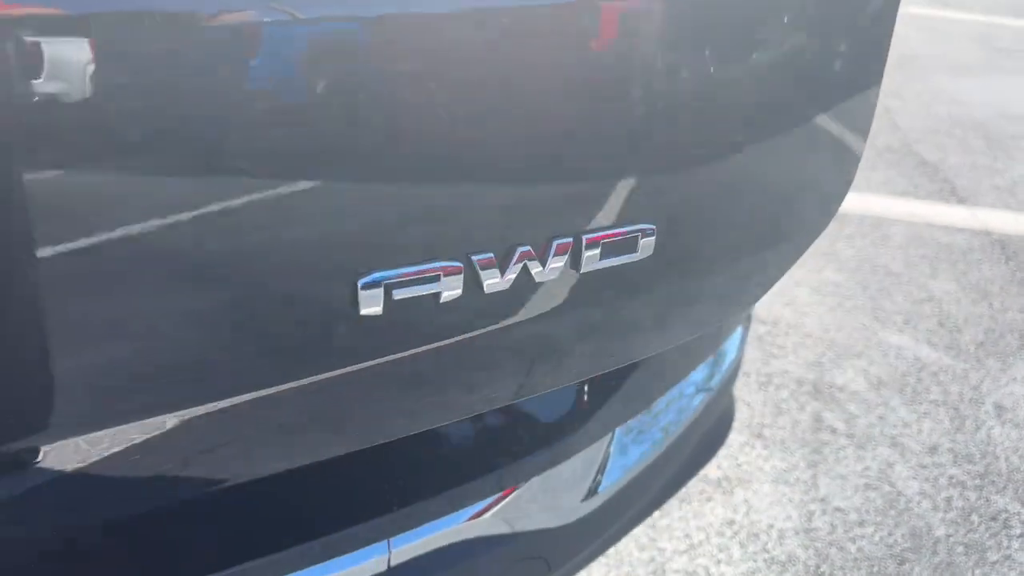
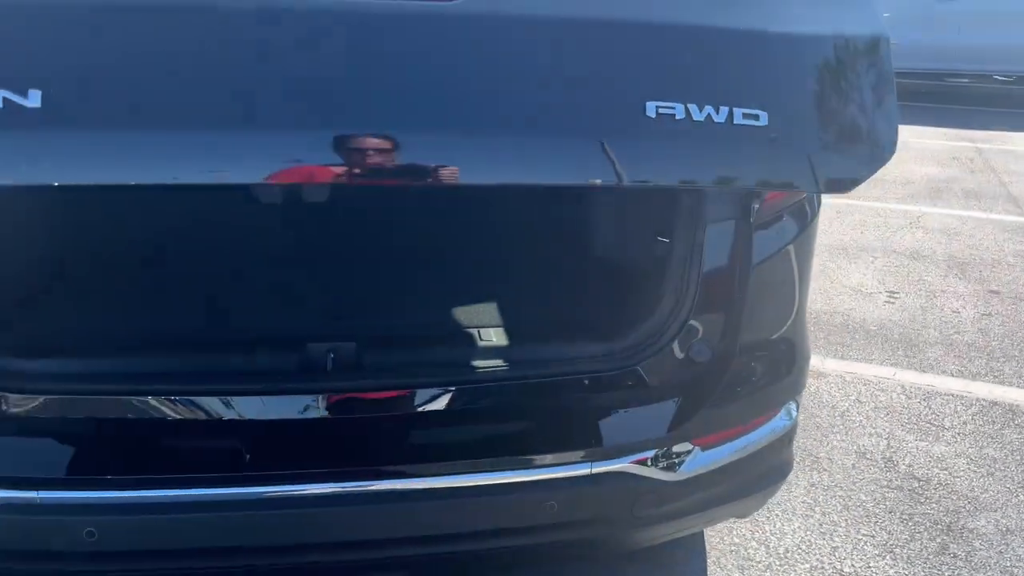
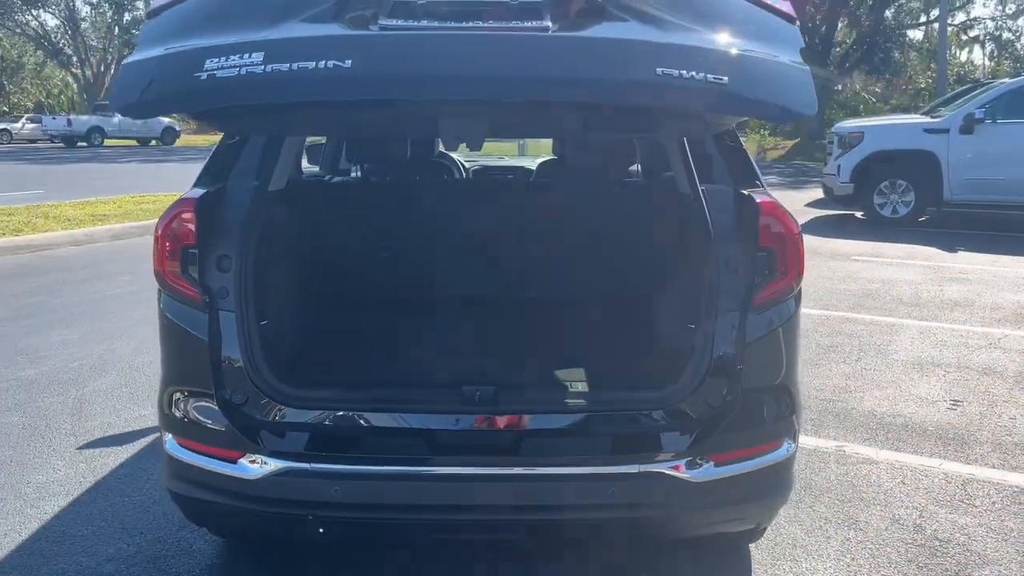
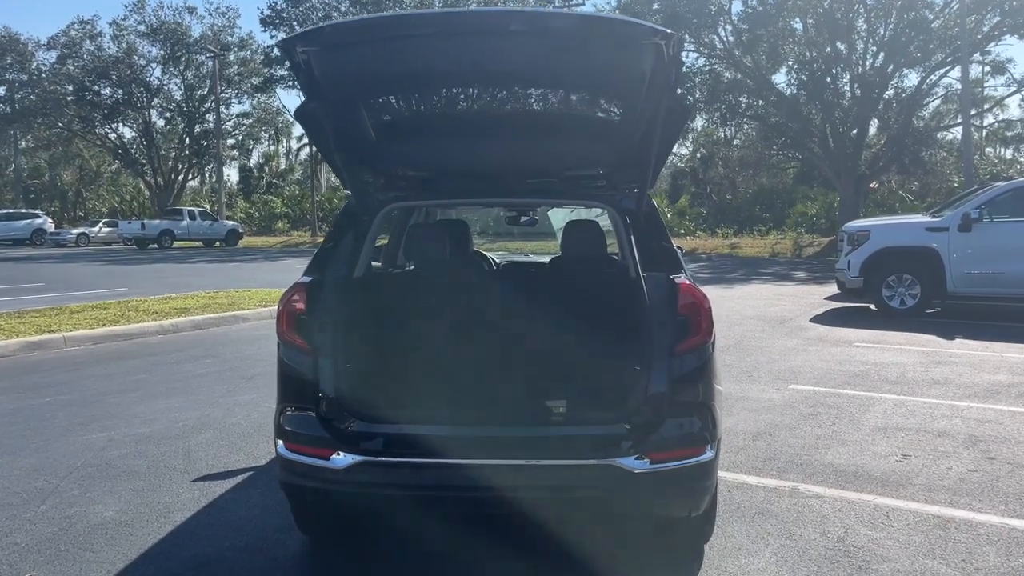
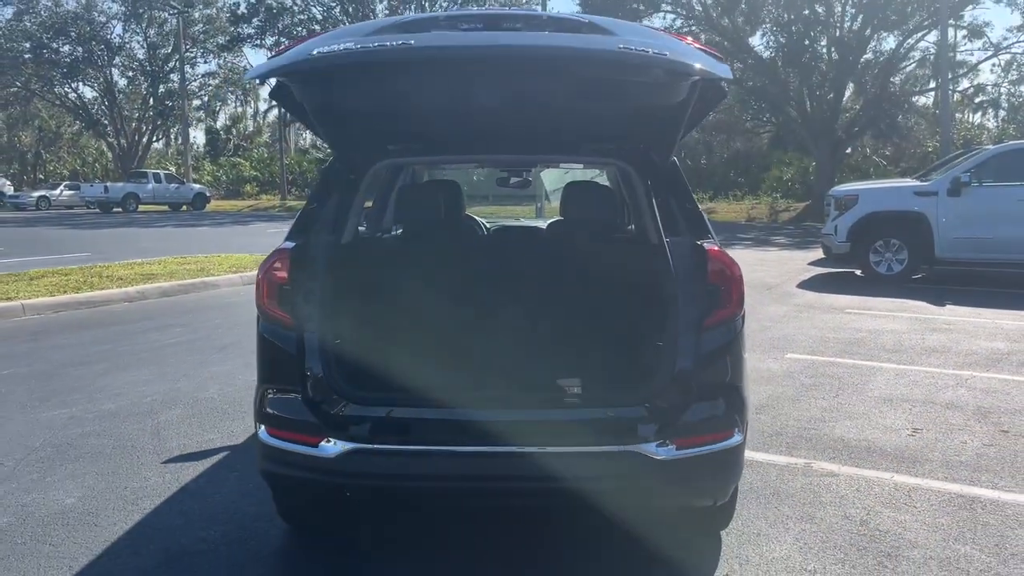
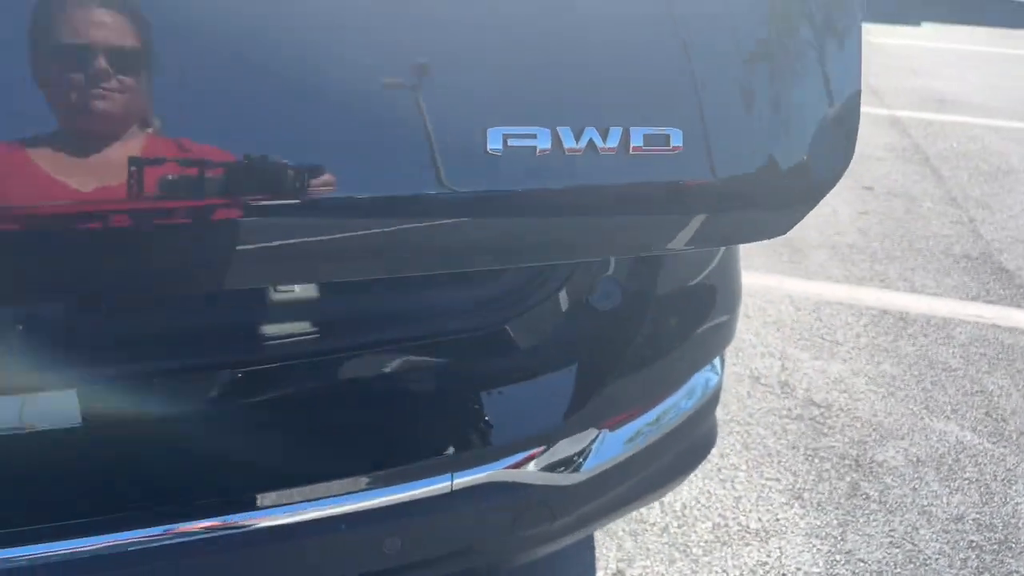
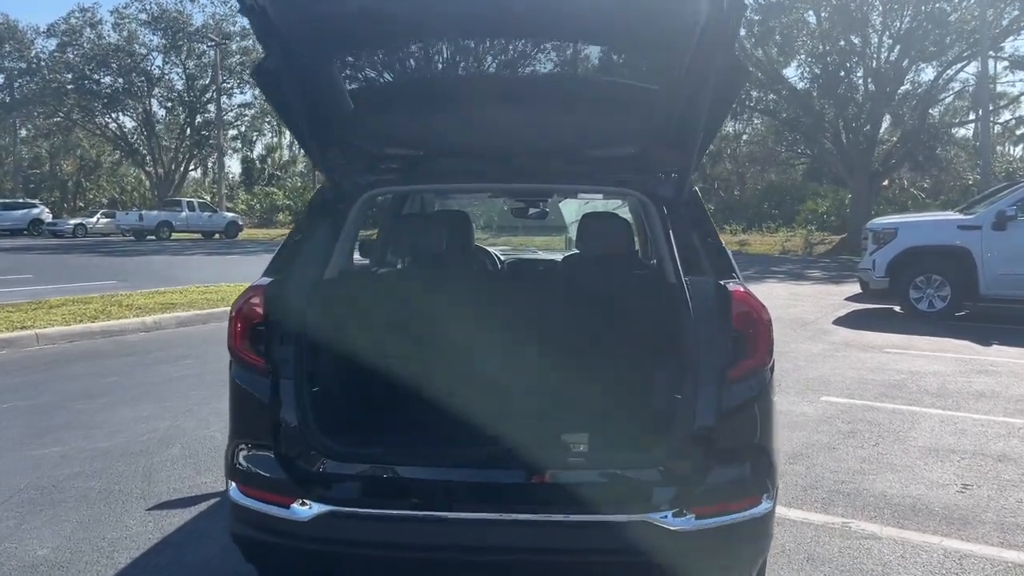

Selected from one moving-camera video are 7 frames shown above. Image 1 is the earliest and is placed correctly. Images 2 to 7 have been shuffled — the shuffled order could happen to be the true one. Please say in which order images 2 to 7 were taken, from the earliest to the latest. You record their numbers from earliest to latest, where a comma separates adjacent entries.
6, 2, 3, 5, 4, 7
